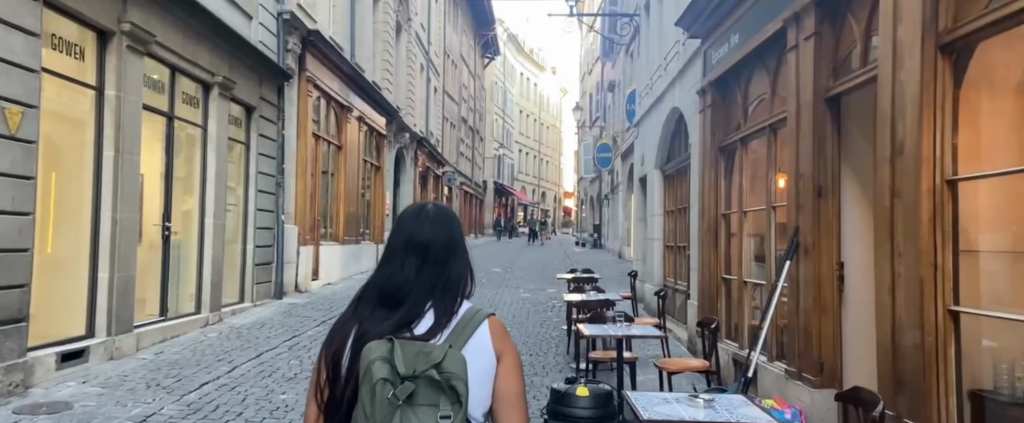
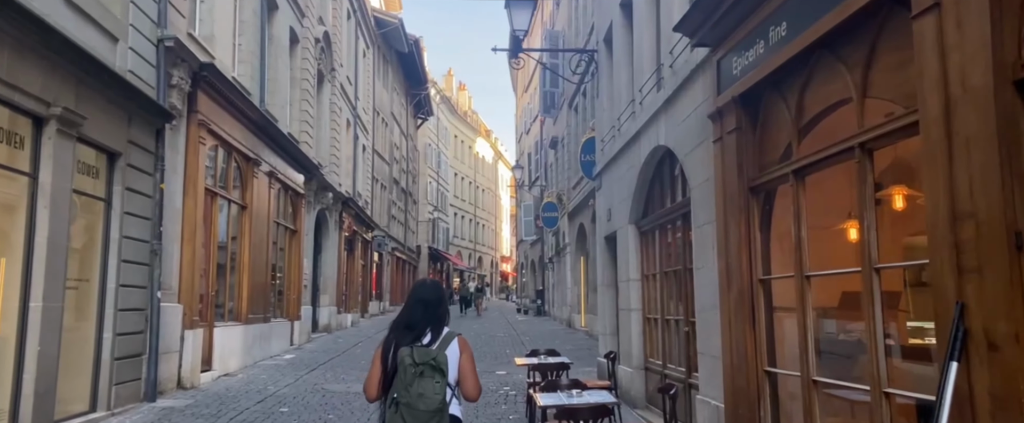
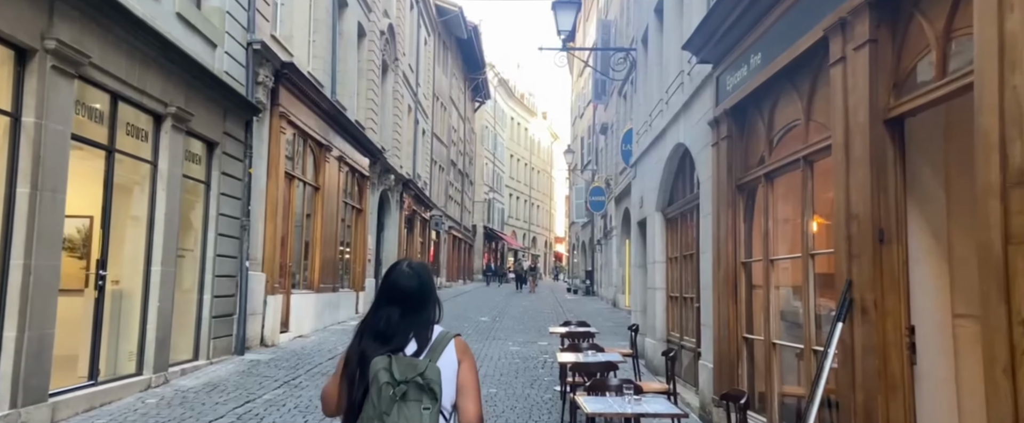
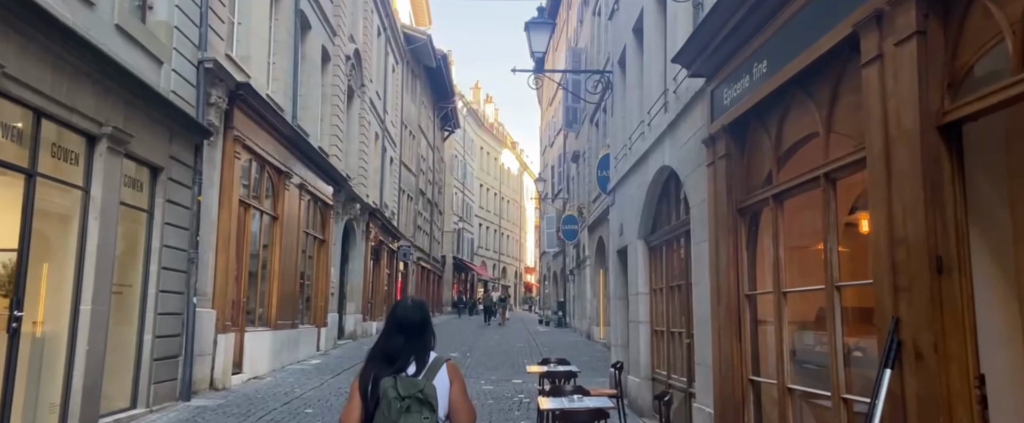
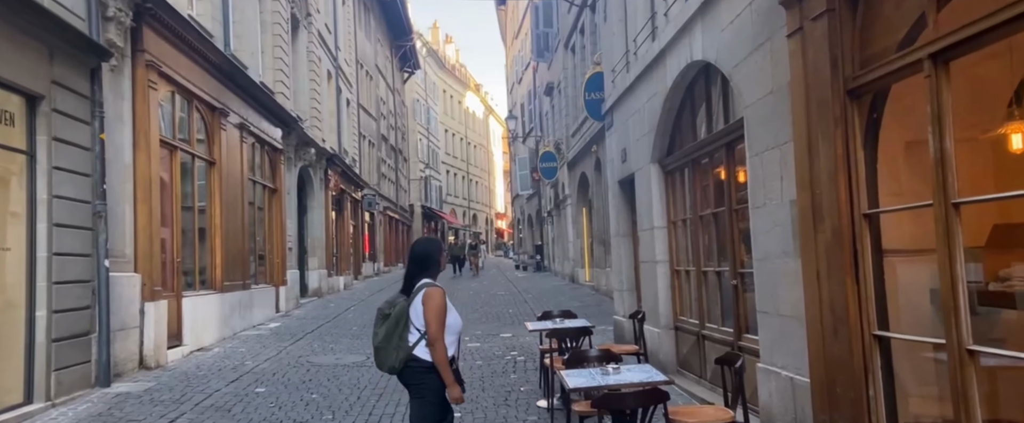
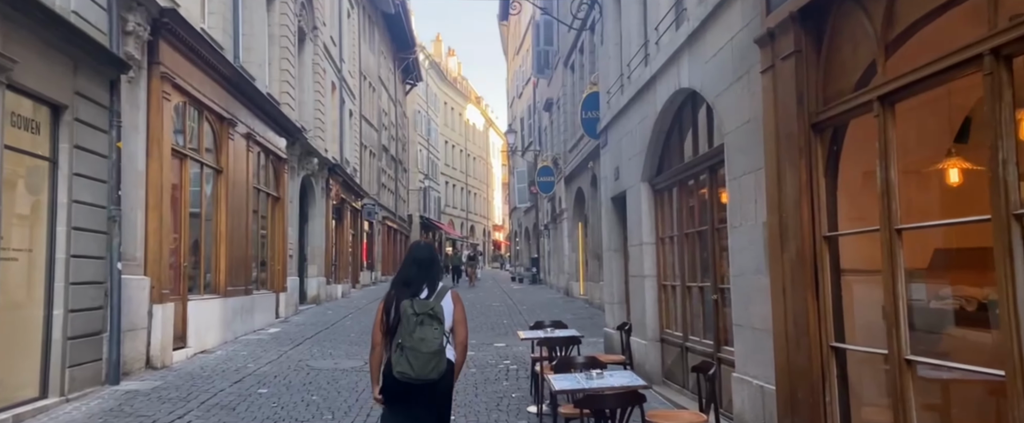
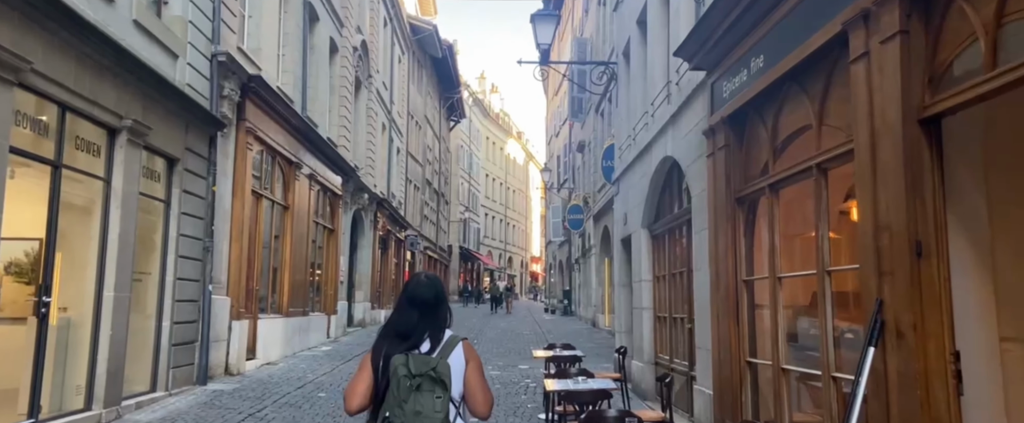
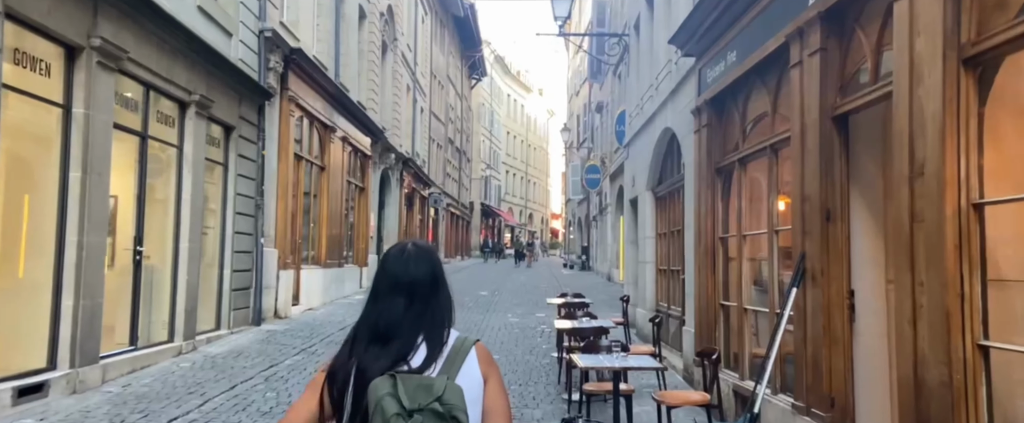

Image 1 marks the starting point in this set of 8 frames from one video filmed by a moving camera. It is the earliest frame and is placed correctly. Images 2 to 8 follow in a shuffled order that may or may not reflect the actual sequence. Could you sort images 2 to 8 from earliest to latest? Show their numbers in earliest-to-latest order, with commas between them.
8, 3, 7, 4, 2, 6, 5
